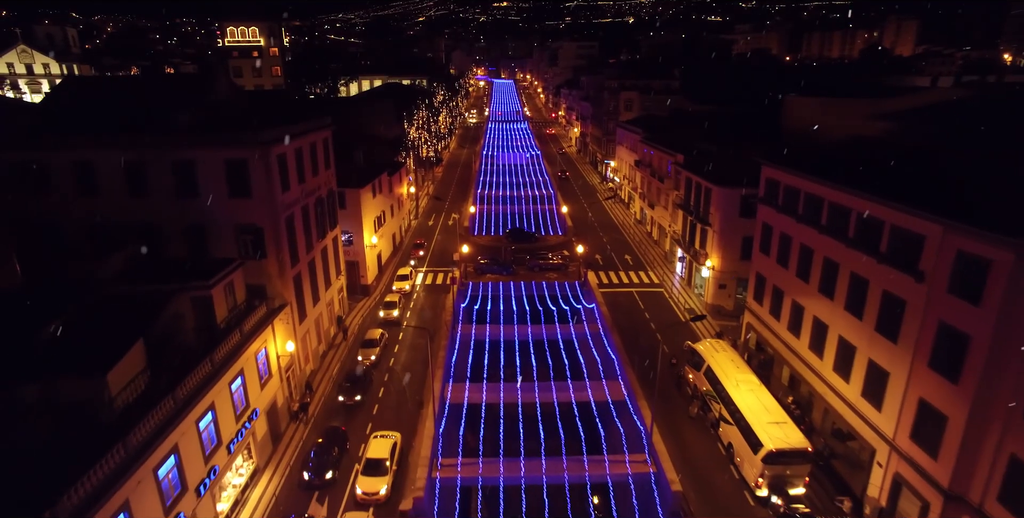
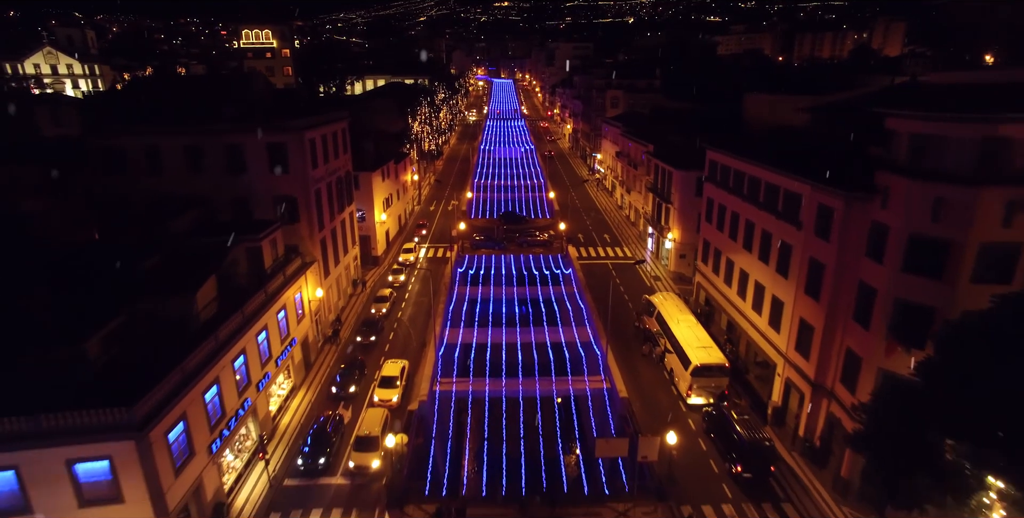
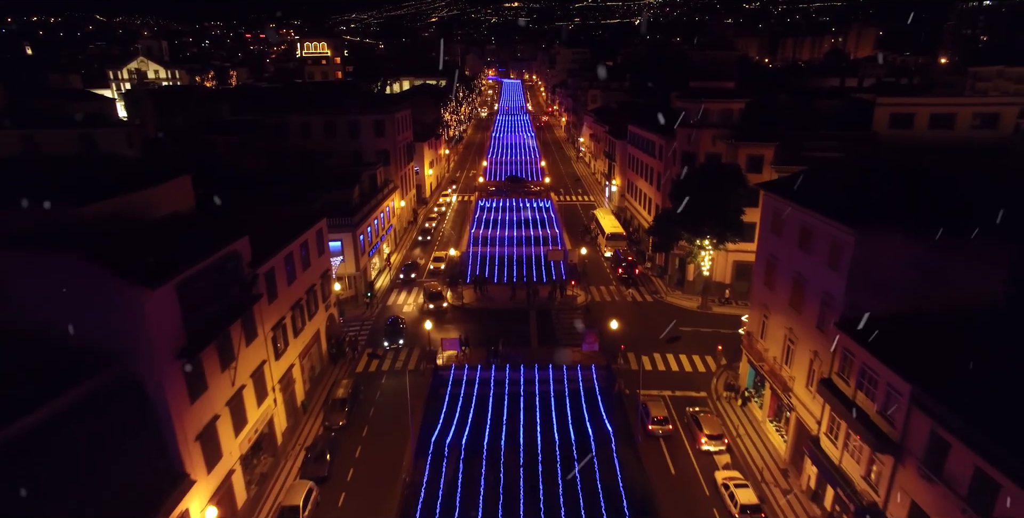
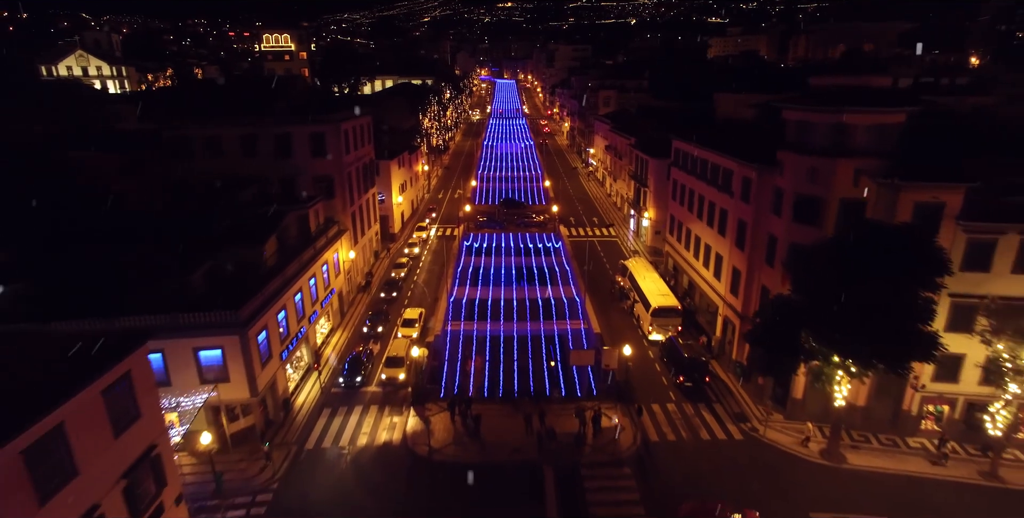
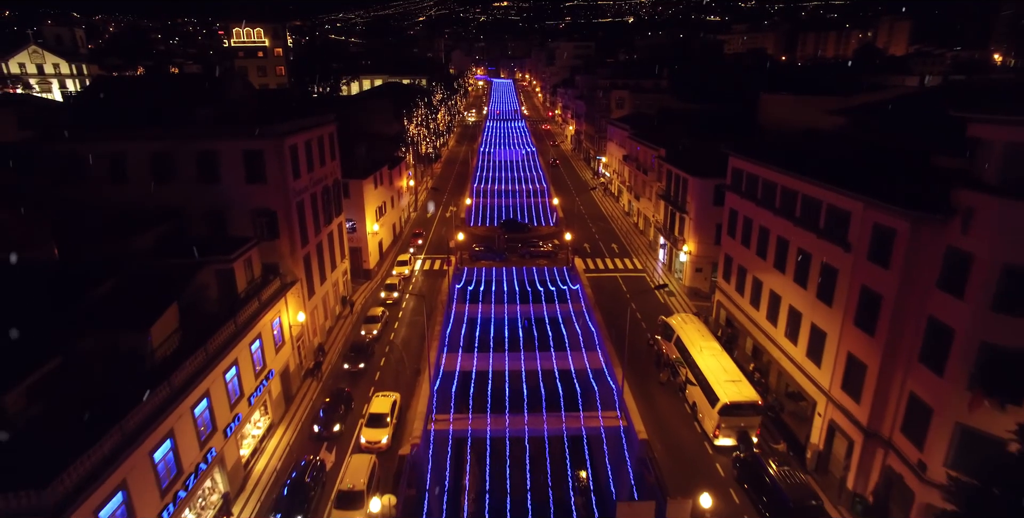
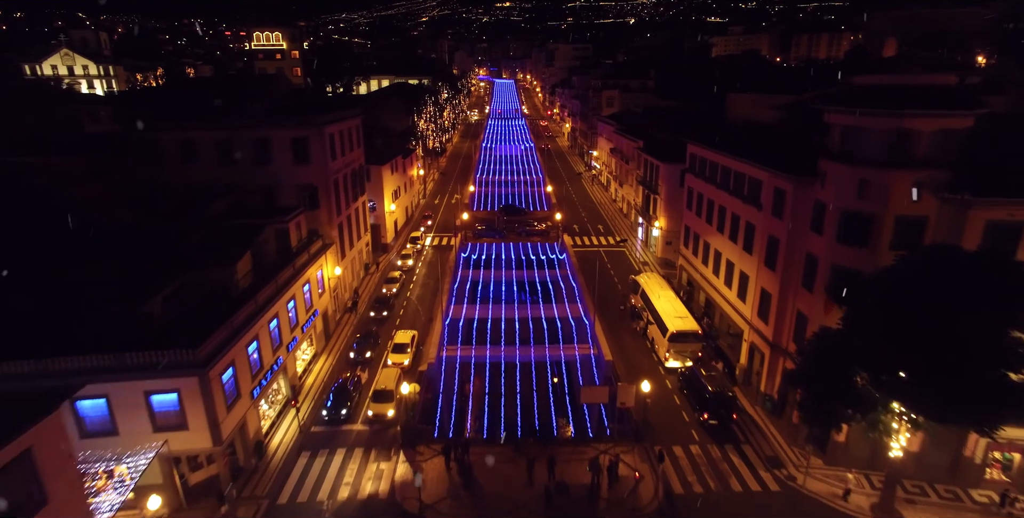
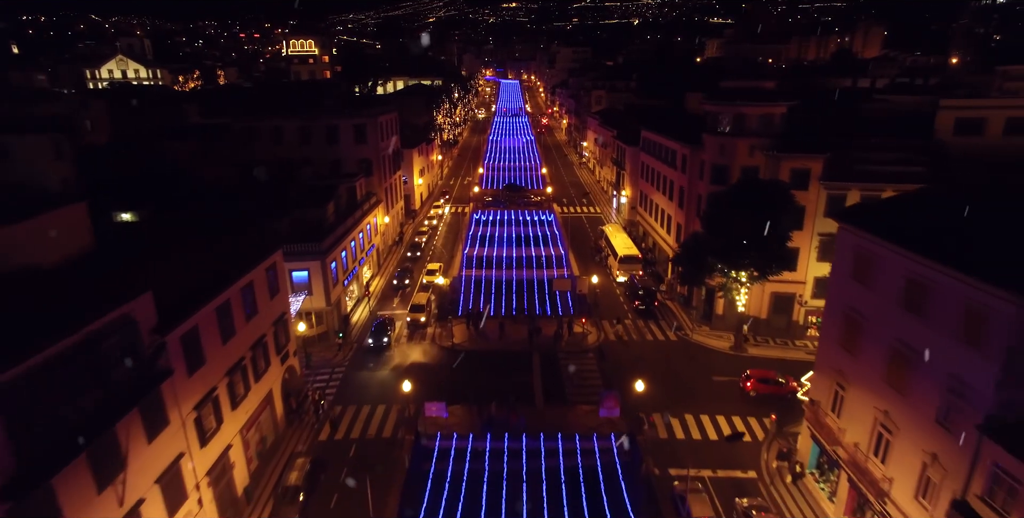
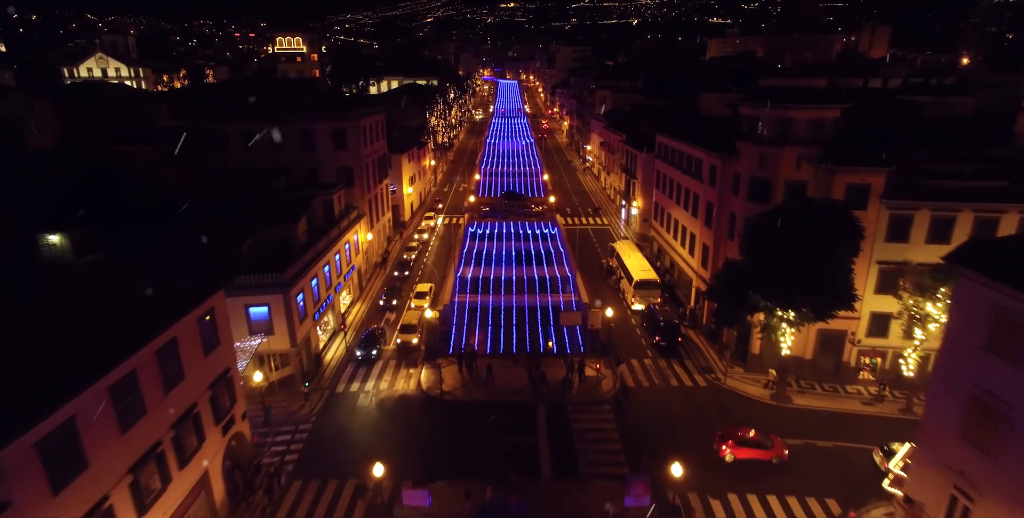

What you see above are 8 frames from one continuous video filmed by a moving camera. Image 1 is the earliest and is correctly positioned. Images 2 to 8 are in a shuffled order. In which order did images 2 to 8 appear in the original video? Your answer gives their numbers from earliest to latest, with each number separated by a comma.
5, 2, 6, 4, 8, 7, 3
